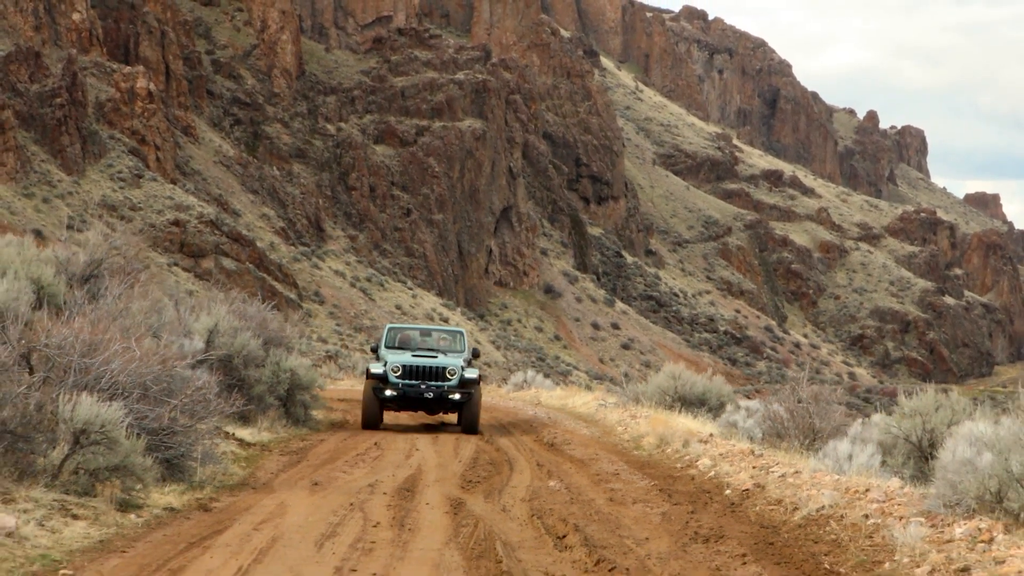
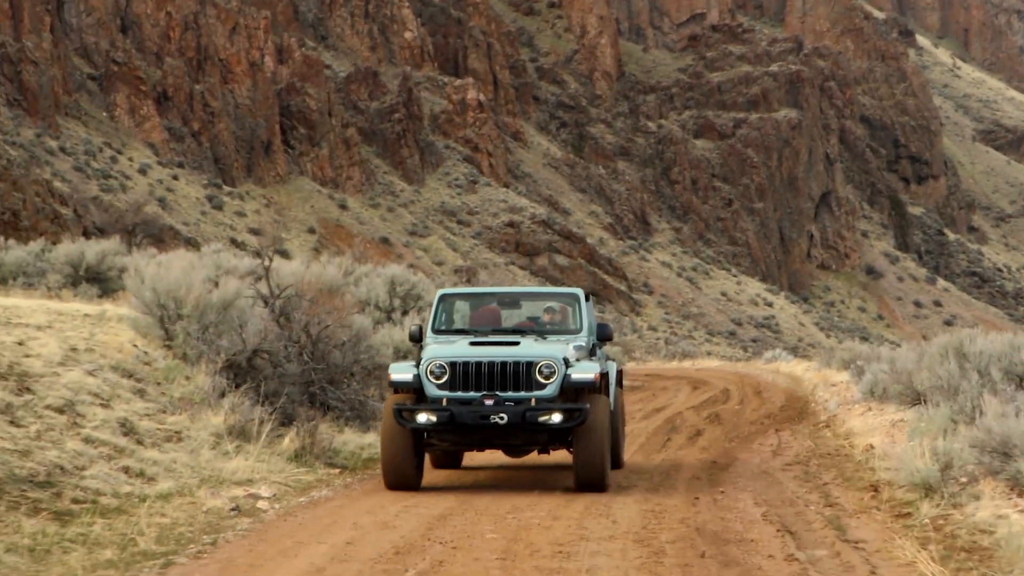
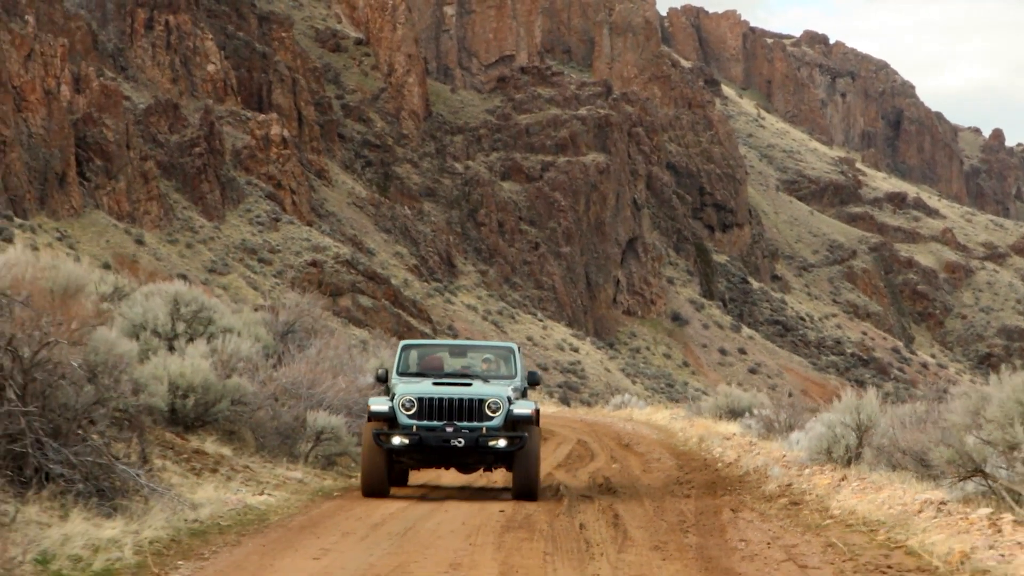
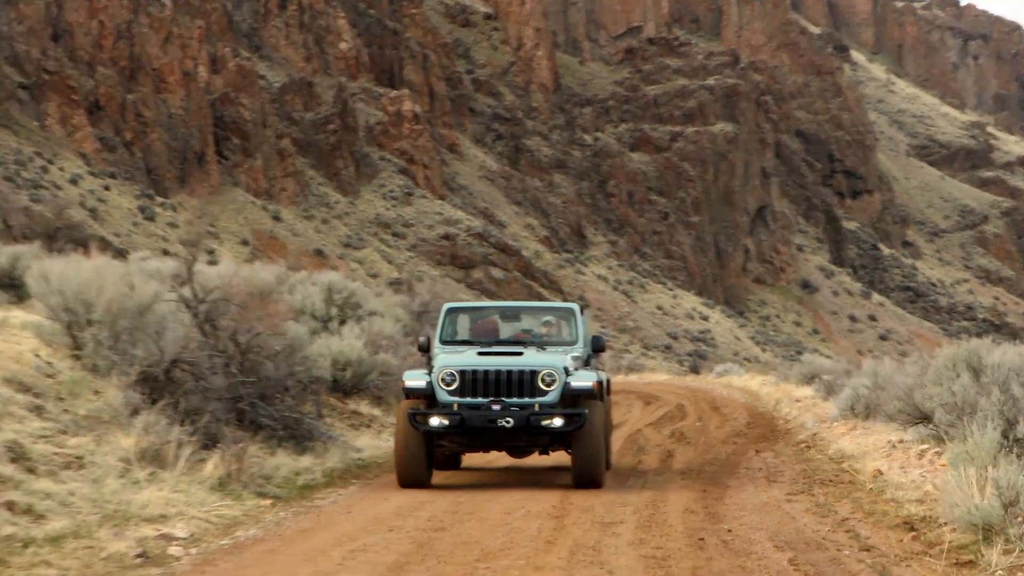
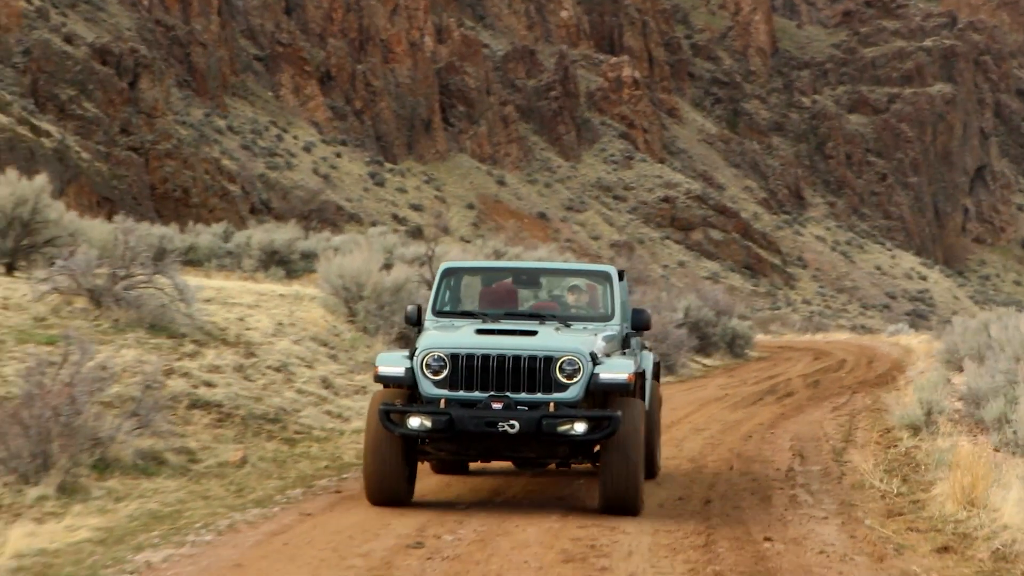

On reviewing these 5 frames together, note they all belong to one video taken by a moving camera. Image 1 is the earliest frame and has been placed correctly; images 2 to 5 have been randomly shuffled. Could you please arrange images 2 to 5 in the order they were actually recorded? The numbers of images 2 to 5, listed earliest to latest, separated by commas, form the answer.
3, 4, 2, 5
